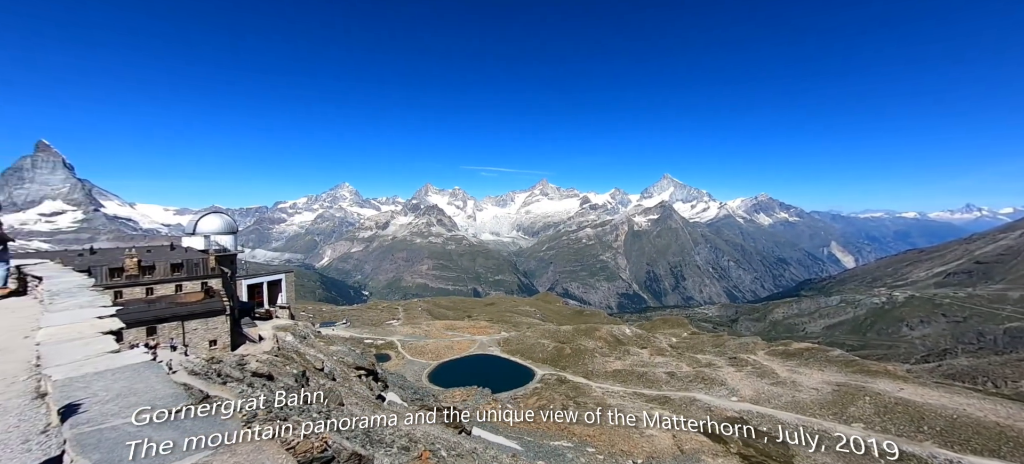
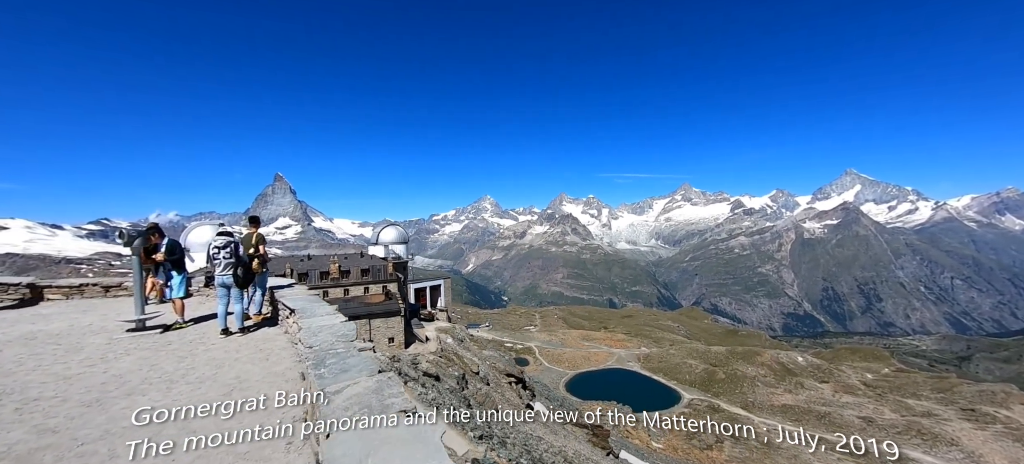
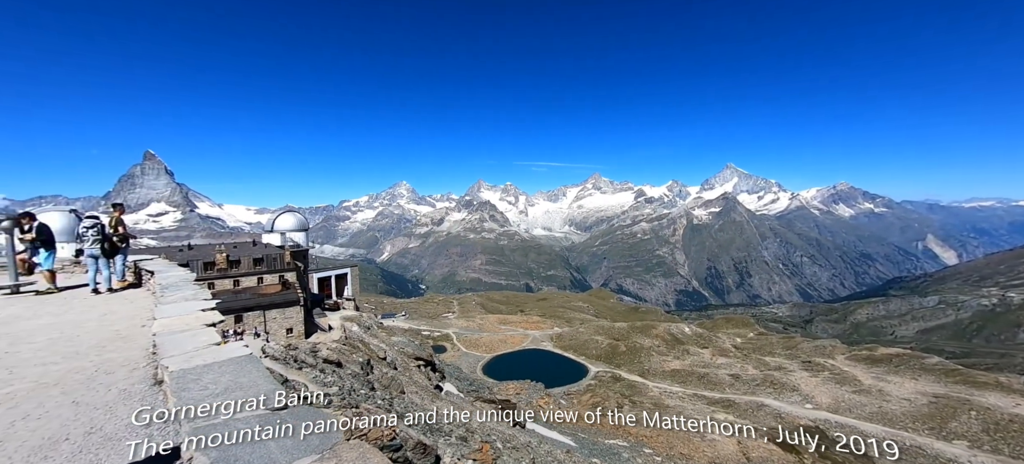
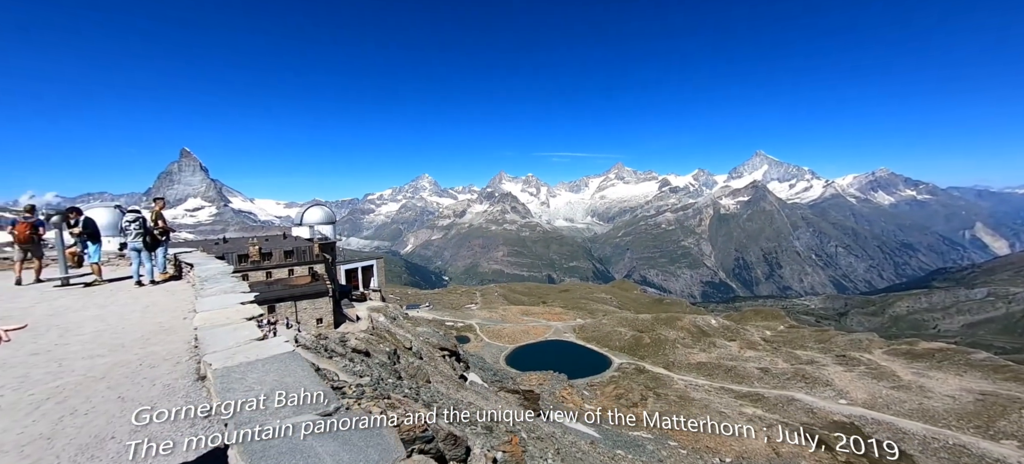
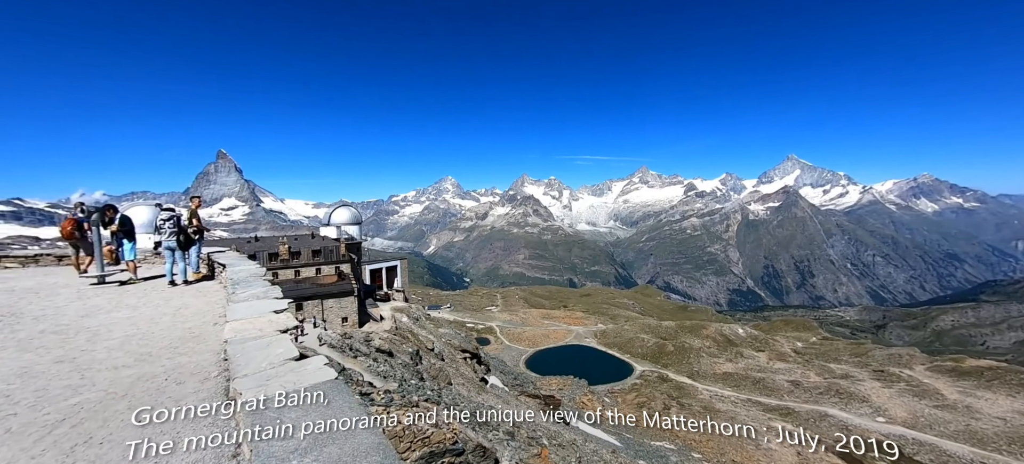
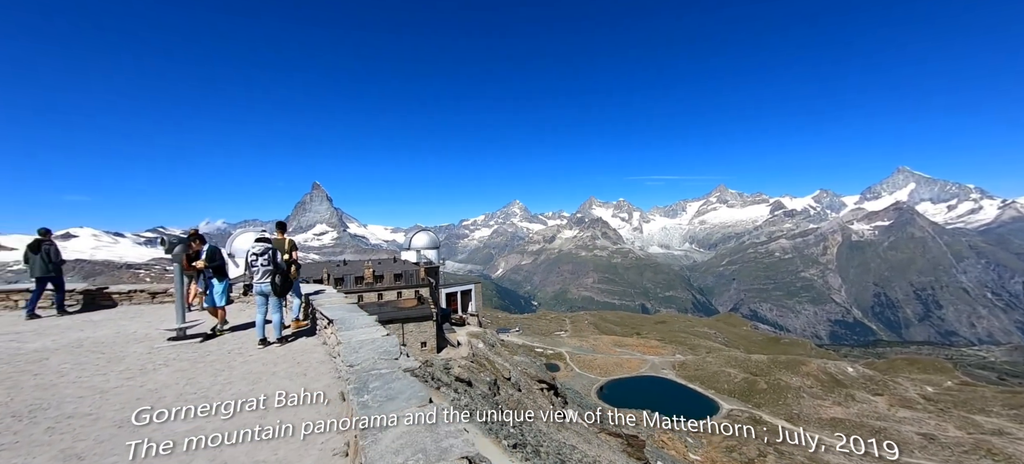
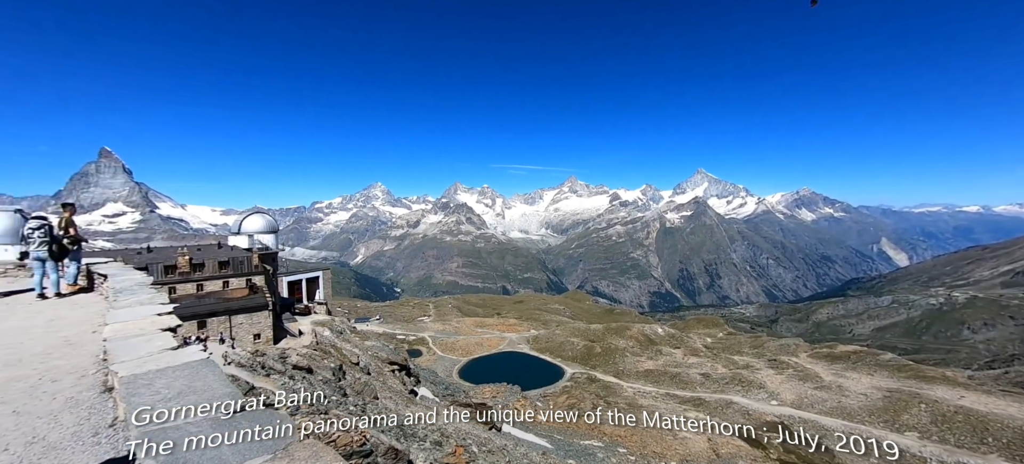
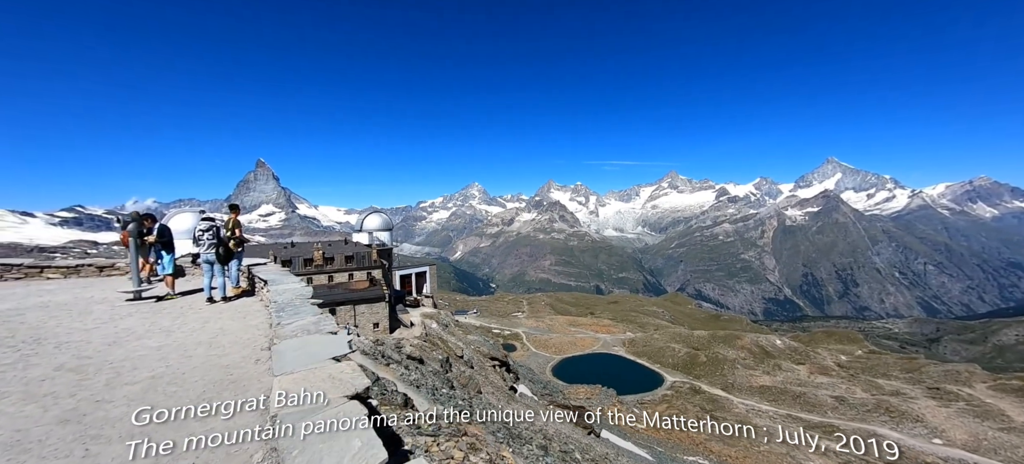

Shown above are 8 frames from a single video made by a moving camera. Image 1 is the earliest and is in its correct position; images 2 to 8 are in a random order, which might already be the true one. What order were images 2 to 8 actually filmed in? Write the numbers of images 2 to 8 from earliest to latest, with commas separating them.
7, 3, 4, 5, 8, 2, 6
